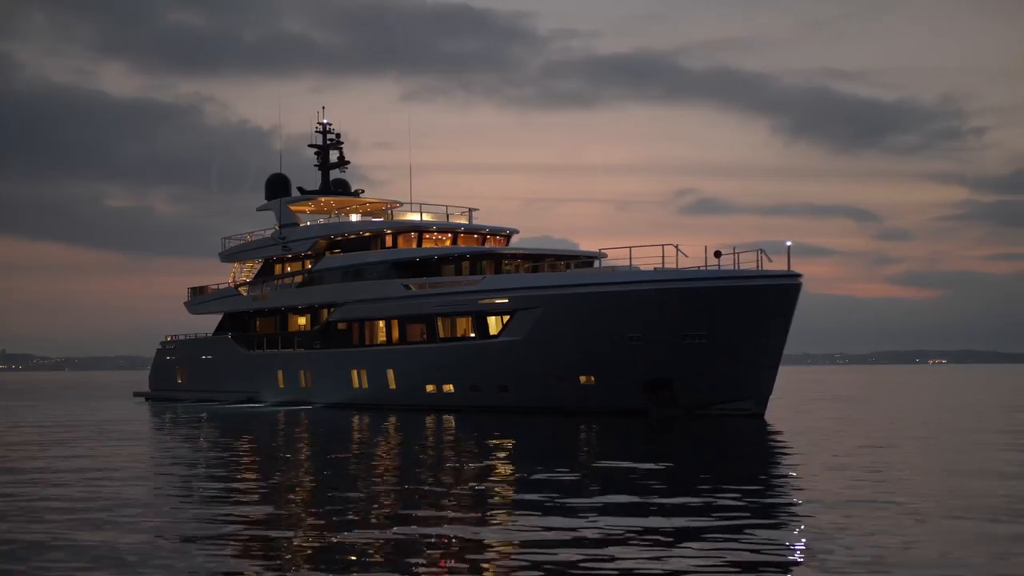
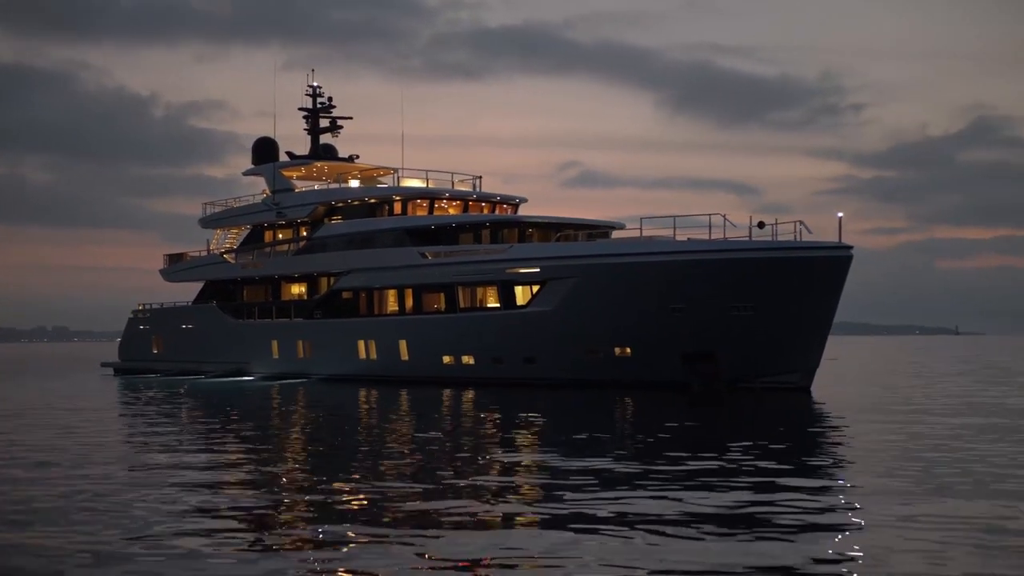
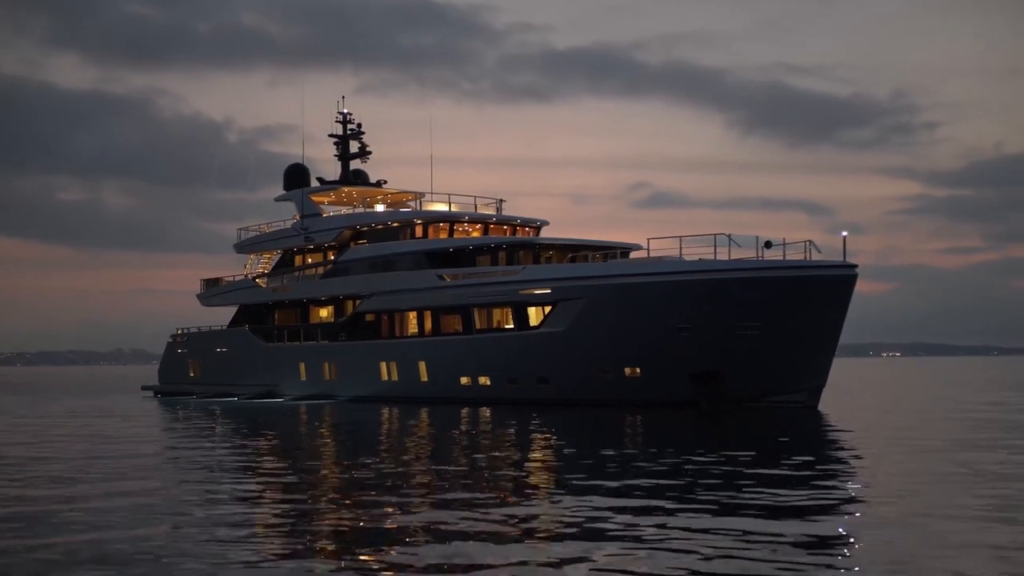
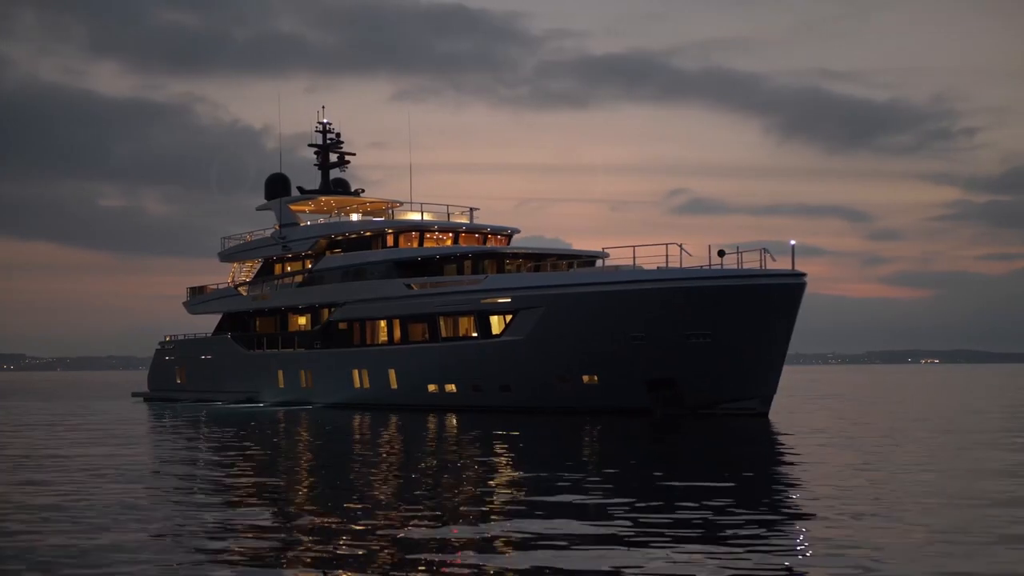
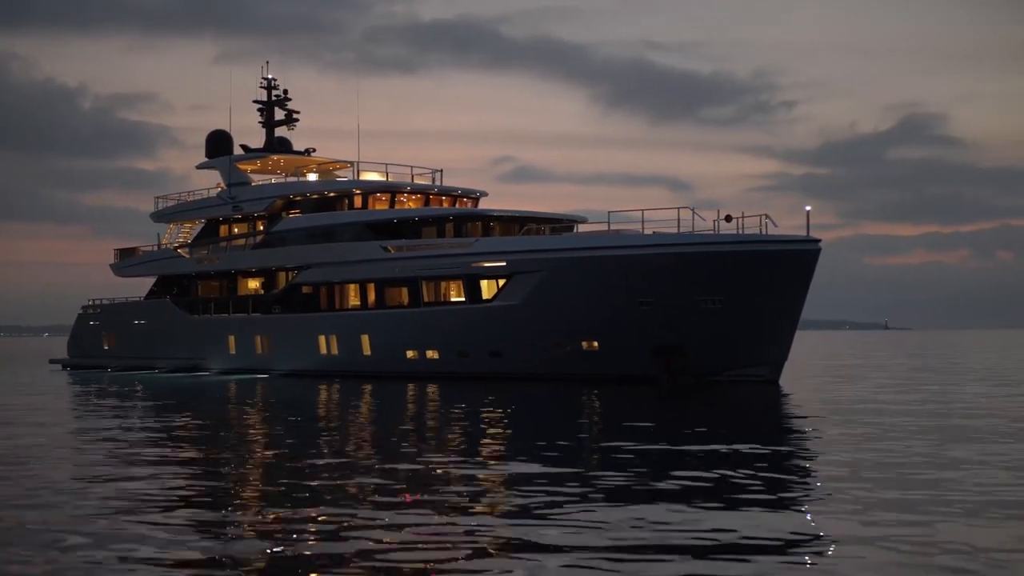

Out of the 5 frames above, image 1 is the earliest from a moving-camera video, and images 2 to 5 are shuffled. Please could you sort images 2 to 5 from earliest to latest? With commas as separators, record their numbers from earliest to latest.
4, 3, 2, 5
